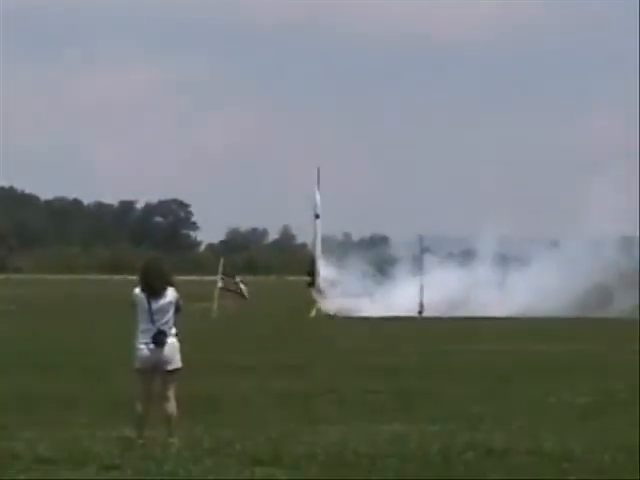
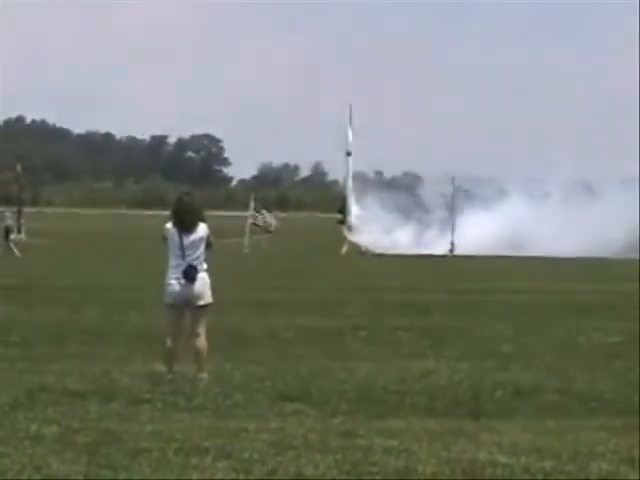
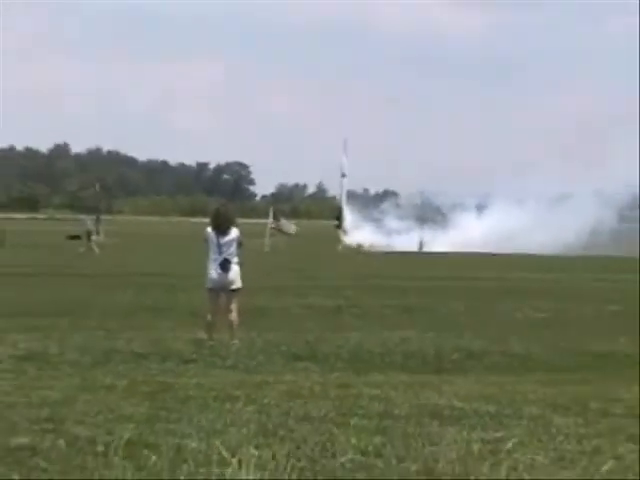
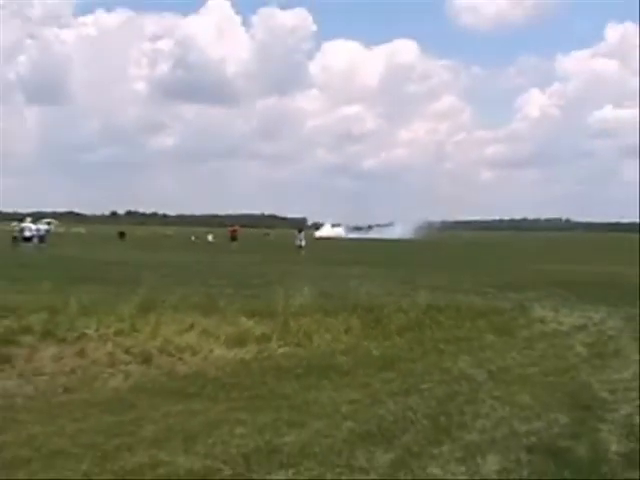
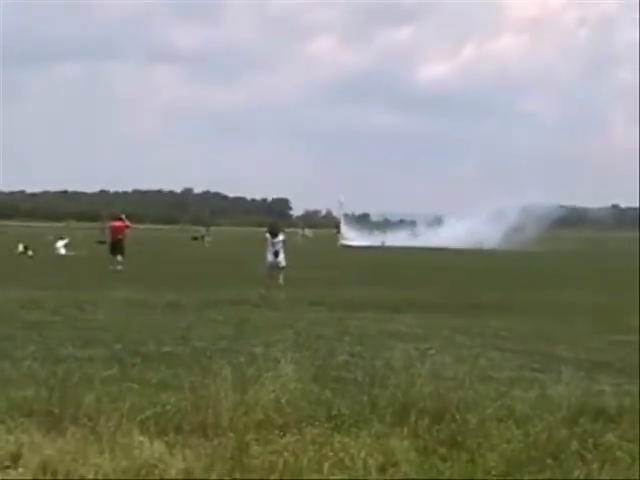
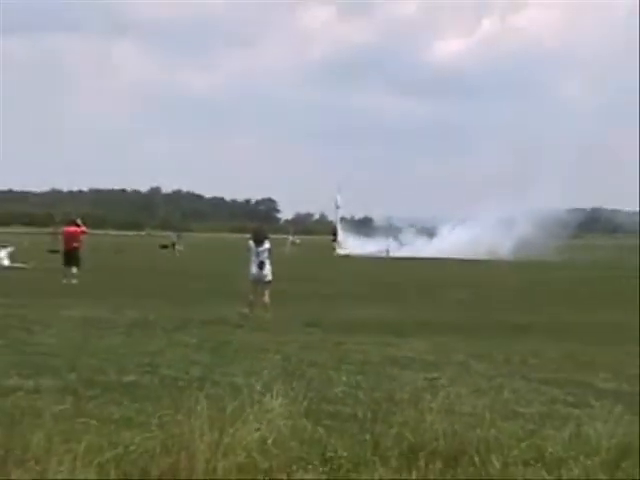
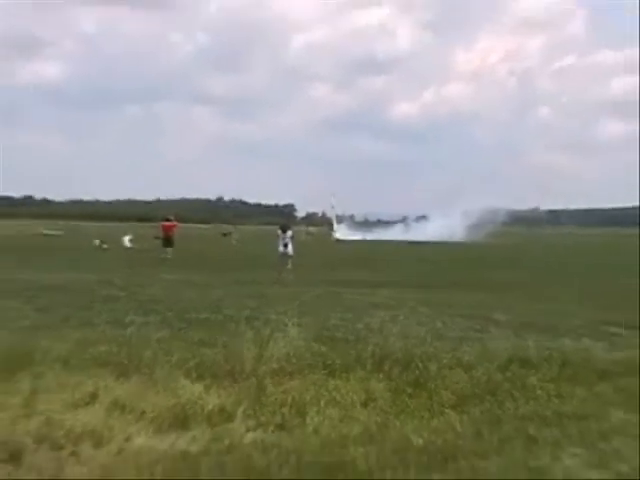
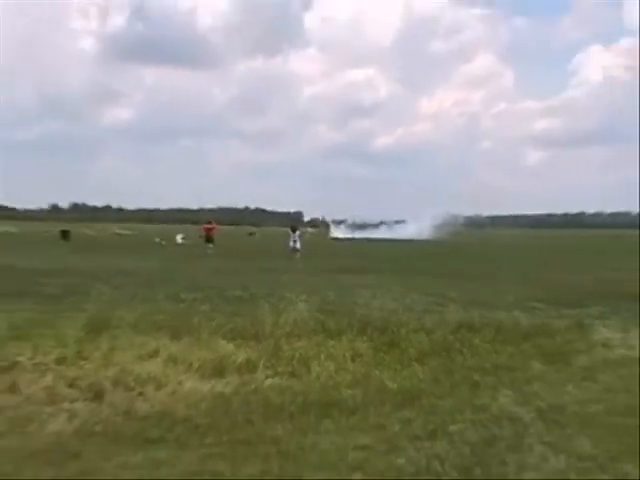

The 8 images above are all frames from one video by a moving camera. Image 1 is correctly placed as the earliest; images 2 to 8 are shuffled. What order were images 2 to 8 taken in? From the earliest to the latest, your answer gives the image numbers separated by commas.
2, 3, 6, 5, 7, 8, 4
